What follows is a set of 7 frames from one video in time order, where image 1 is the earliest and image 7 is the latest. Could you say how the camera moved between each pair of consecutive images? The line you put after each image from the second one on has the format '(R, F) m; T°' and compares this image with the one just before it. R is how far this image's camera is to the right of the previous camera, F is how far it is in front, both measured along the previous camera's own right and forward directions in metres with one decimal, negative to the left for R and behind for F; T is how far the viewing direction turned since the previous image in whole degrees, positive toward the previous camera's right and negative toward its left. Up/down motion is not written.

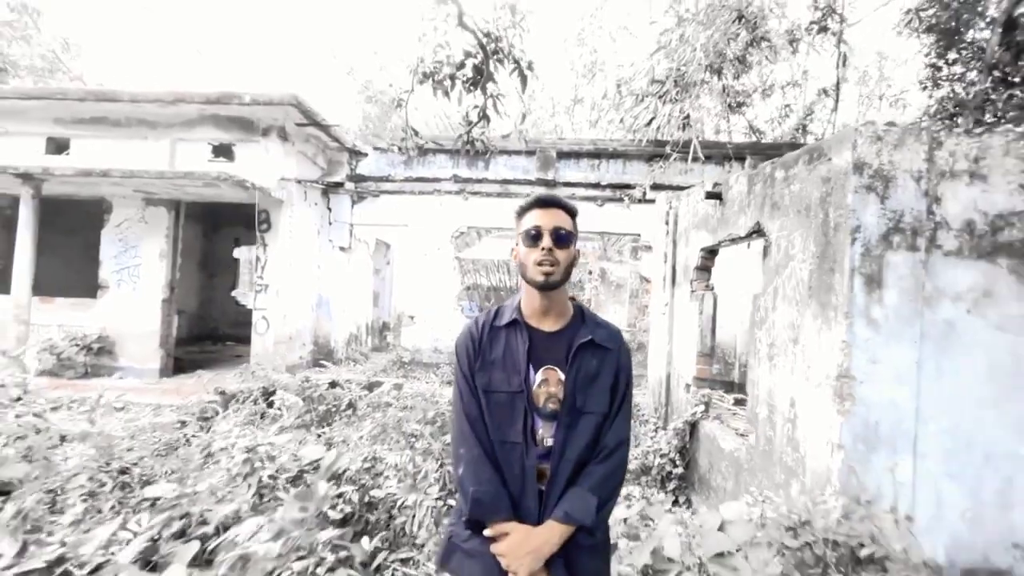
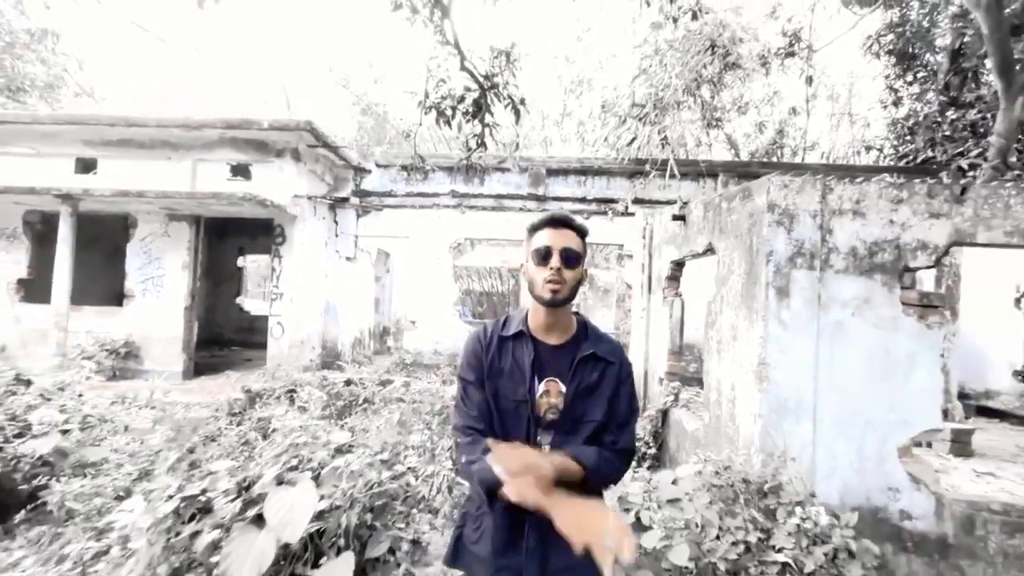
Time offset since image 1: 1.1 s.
(-0.1, -0.7) m; +1°
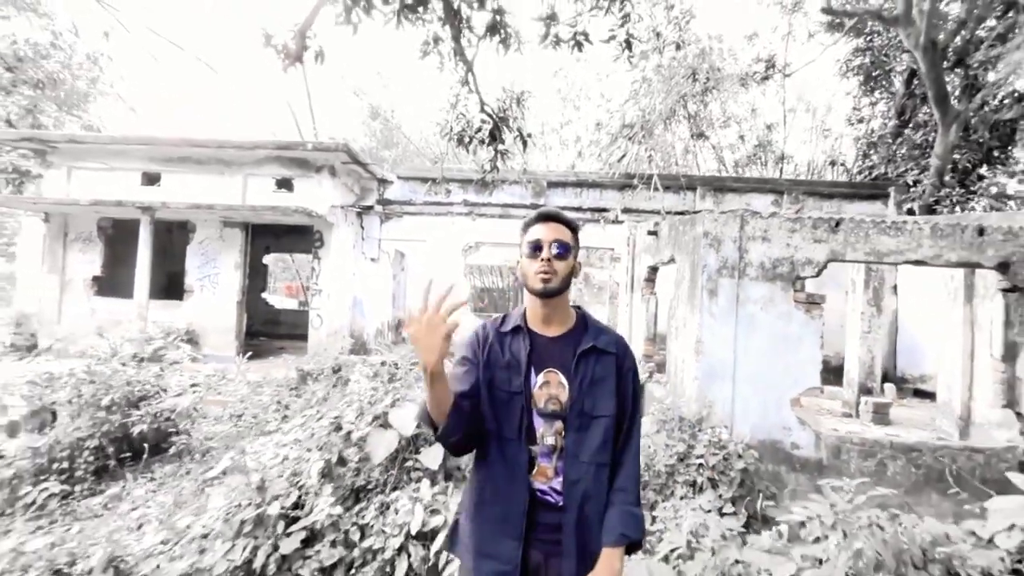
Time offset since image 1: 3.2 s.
(-0.2, -1.3) m; 0°
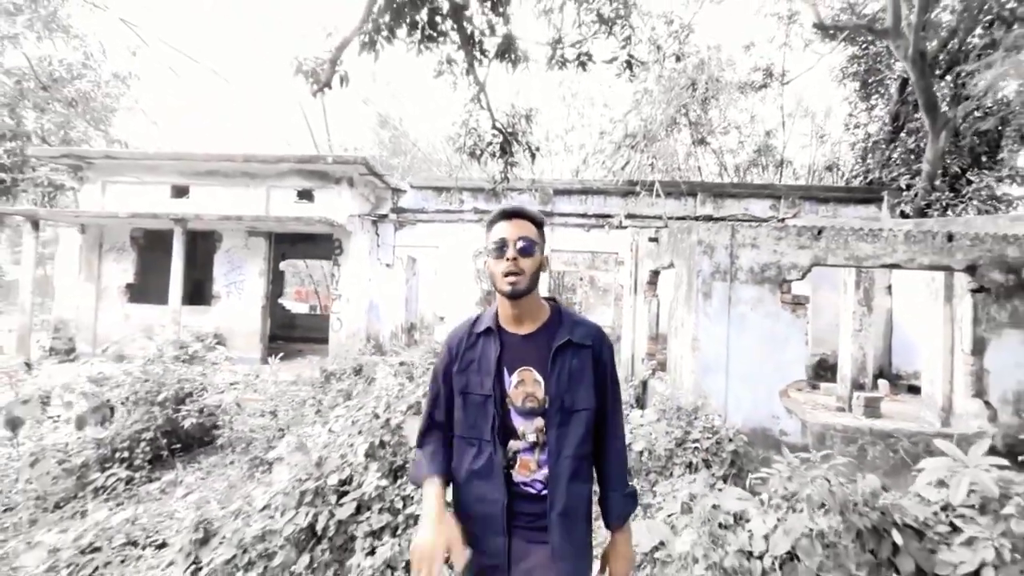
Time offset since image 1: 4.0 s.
(-0.1, -0.5) m; -1°
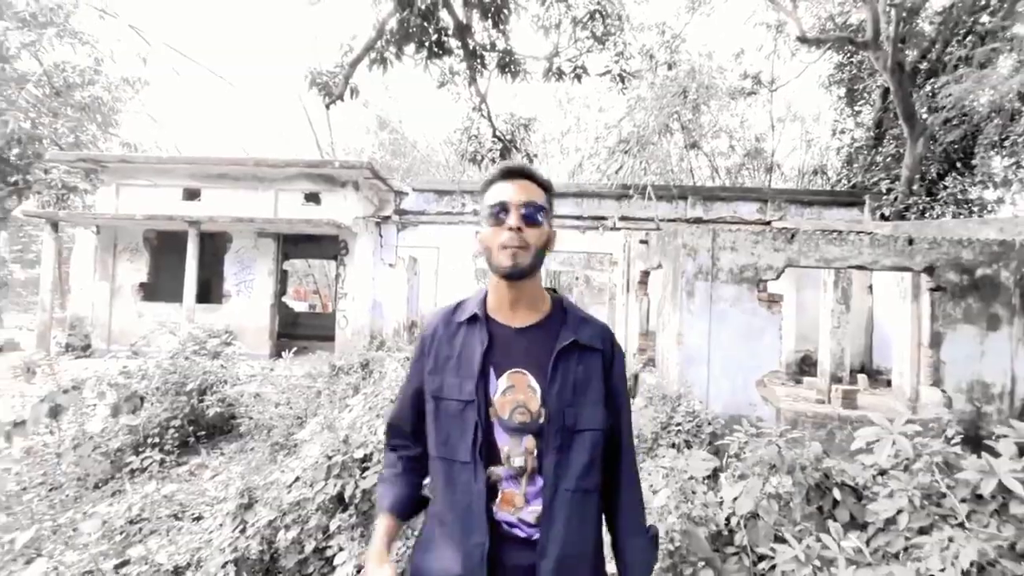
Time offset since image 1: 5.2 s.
(0.0, -0.4) m; 0°
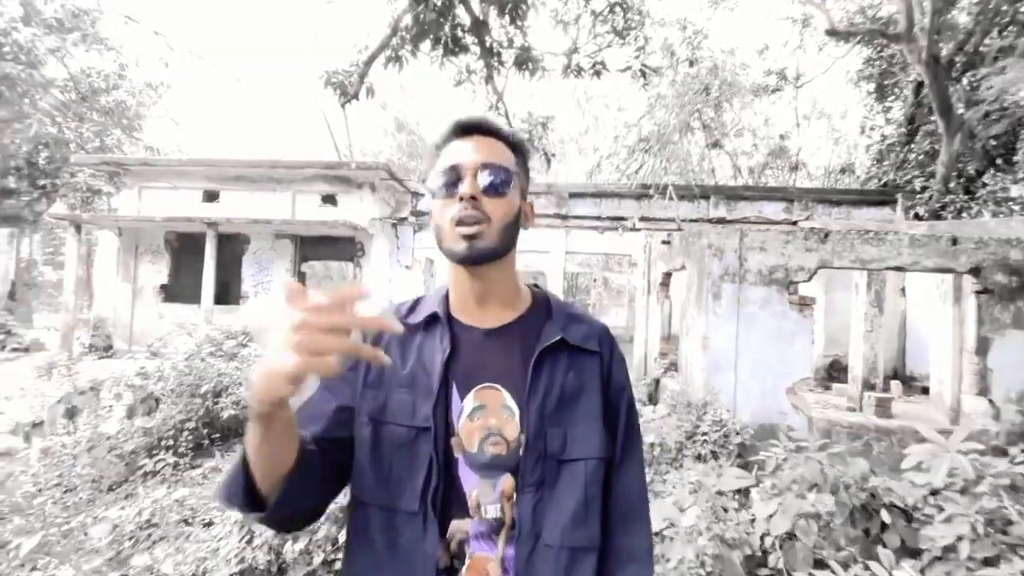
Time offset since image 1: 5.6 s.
(0.0, +0.2) m; -2°
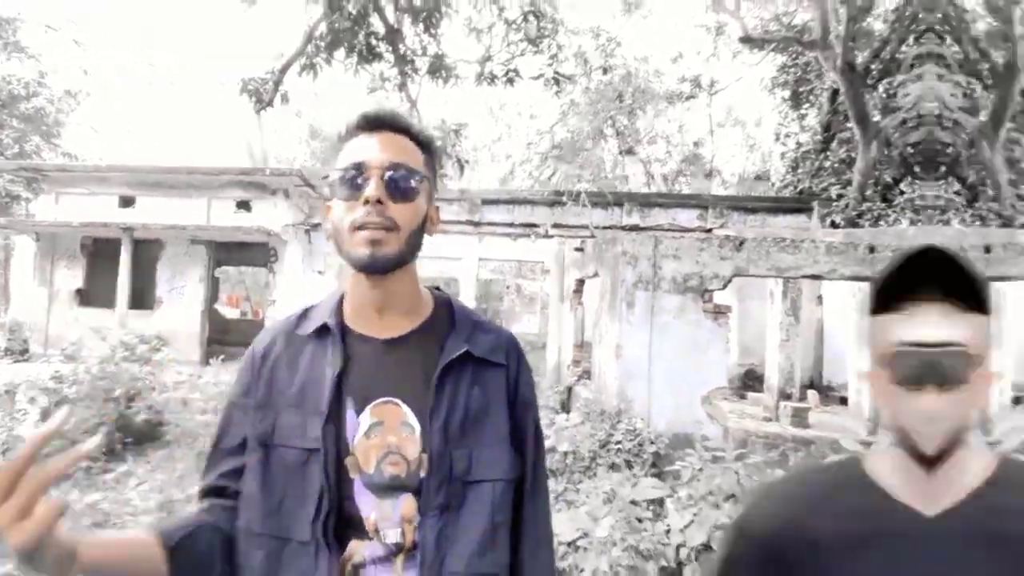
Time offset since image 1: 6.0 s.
(+0.6, +0.2) m; +3°
